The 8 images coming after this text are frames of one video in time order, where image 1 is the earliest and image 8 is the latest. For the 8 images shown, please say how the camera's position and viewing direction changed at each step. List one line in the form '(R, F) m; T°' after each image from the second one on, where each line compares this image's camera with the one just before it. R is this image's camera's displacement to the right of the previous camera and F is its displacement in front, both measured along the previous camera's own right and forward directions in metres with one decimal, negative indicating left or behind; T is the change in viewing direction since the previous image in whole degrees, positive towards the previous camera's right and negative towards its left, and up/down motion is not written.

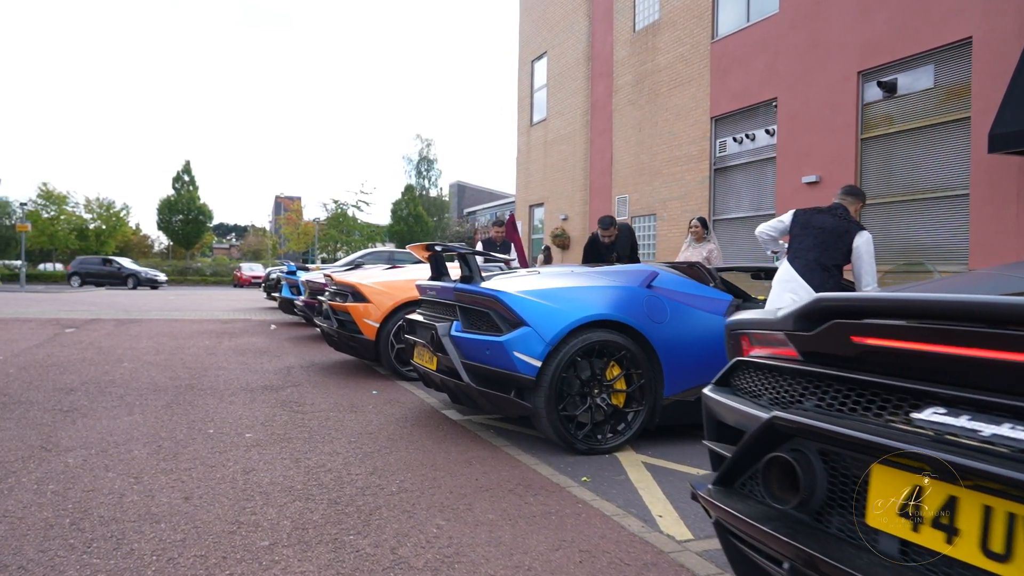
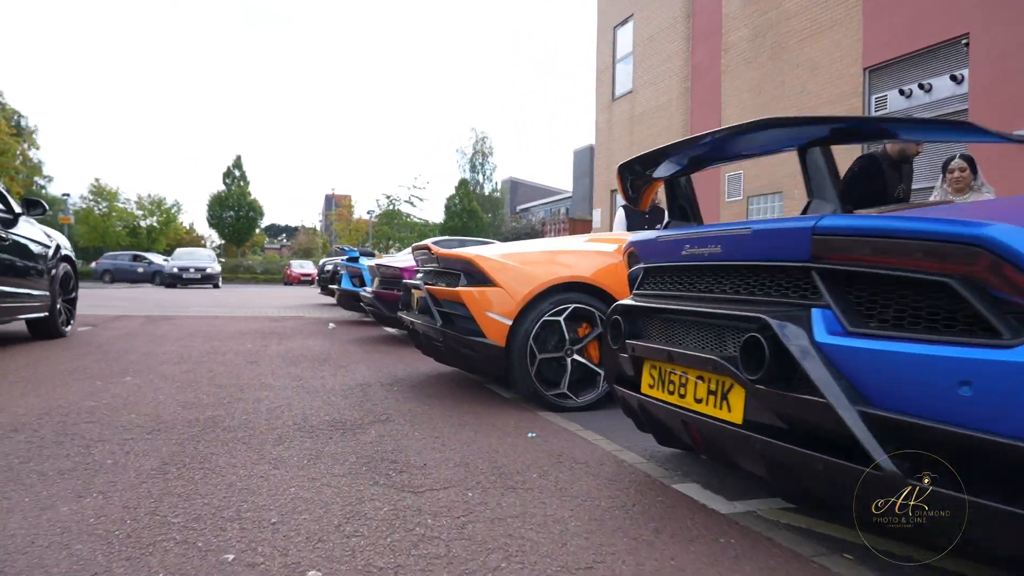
(-1.0, +2.6) m; -4°
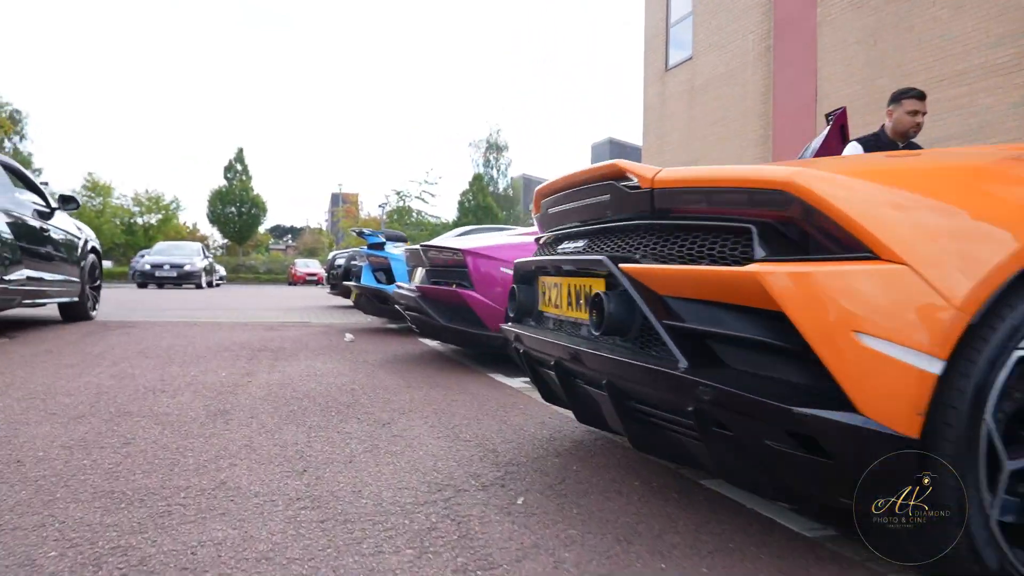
(-0.9, +2.9) m; 0°
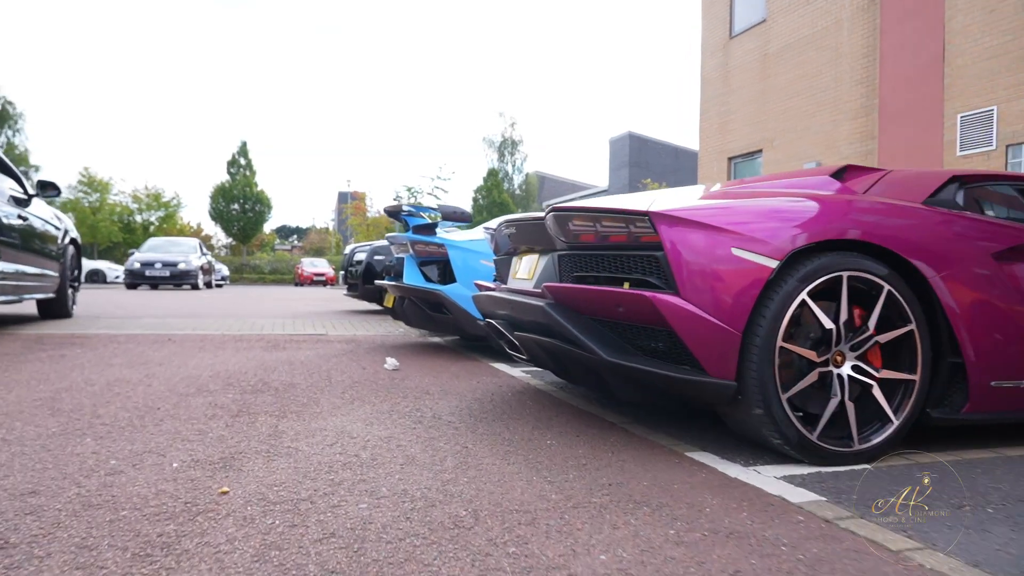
(-0.8, +2.4) m; 0°
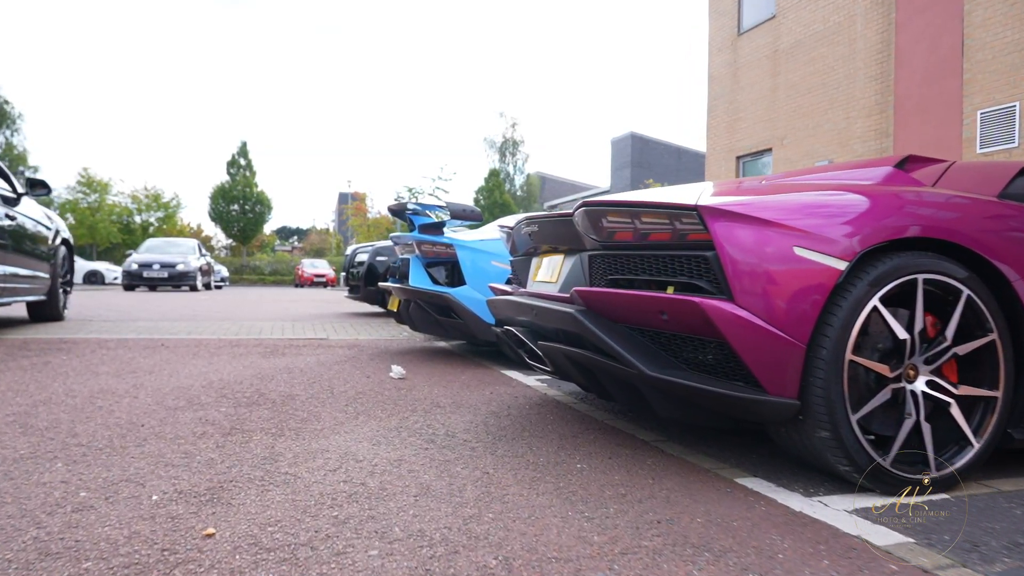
(-0.1, +0.3) m; 0°
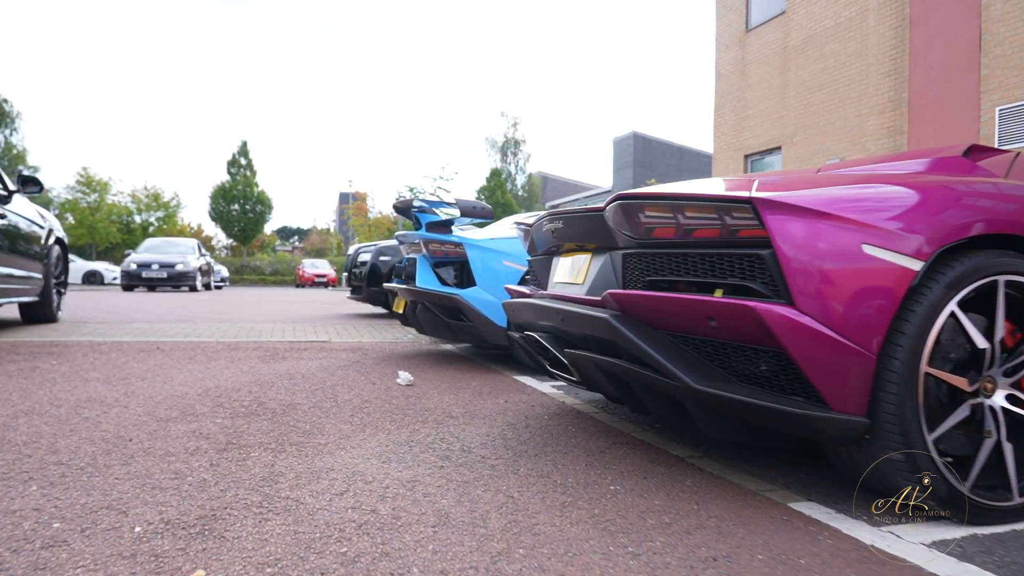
(-0.1, +0.2) m; 0°
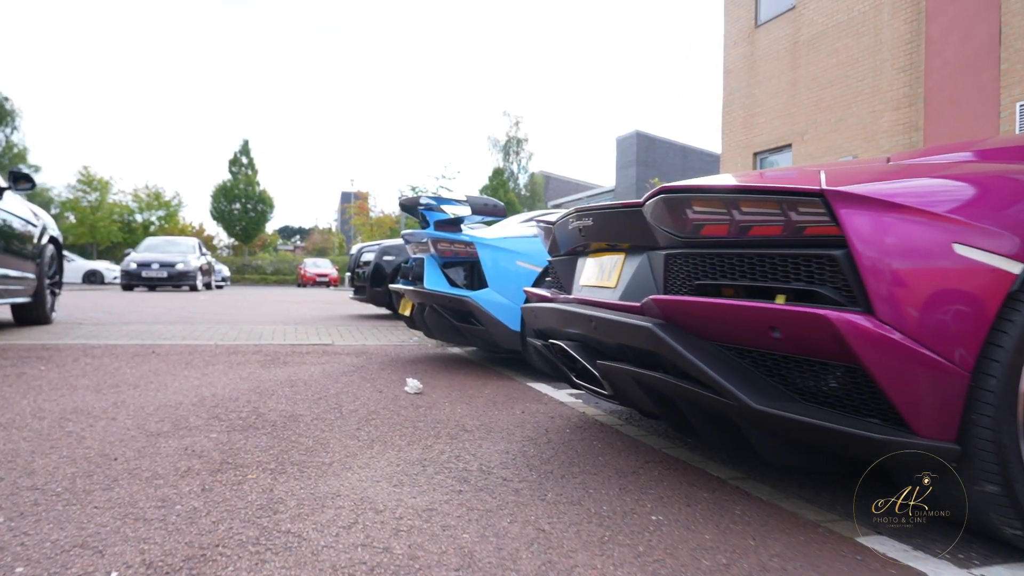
(-0.1, +0.3) m; 0°
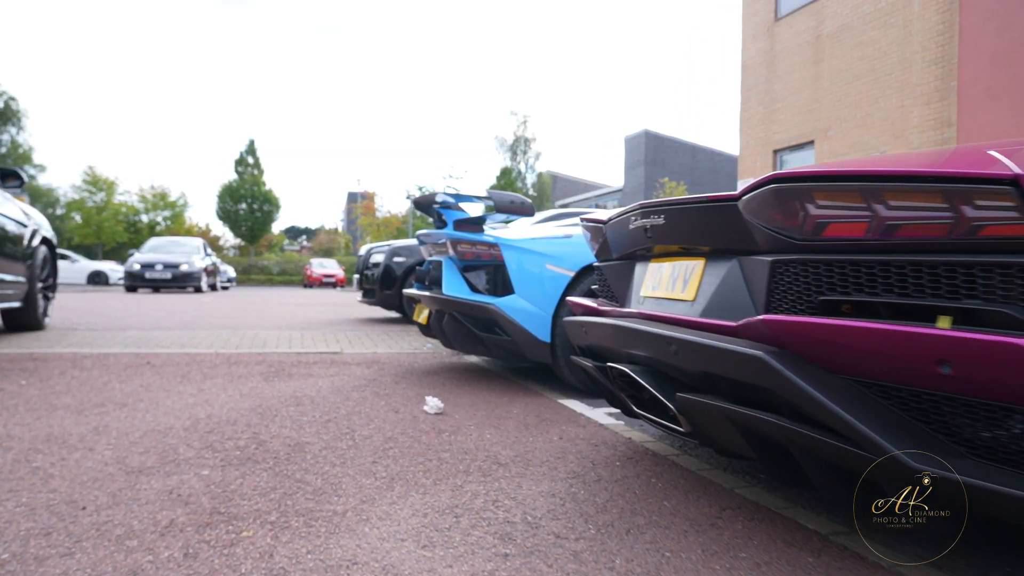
(-0.1, +0.4) m; 0°
